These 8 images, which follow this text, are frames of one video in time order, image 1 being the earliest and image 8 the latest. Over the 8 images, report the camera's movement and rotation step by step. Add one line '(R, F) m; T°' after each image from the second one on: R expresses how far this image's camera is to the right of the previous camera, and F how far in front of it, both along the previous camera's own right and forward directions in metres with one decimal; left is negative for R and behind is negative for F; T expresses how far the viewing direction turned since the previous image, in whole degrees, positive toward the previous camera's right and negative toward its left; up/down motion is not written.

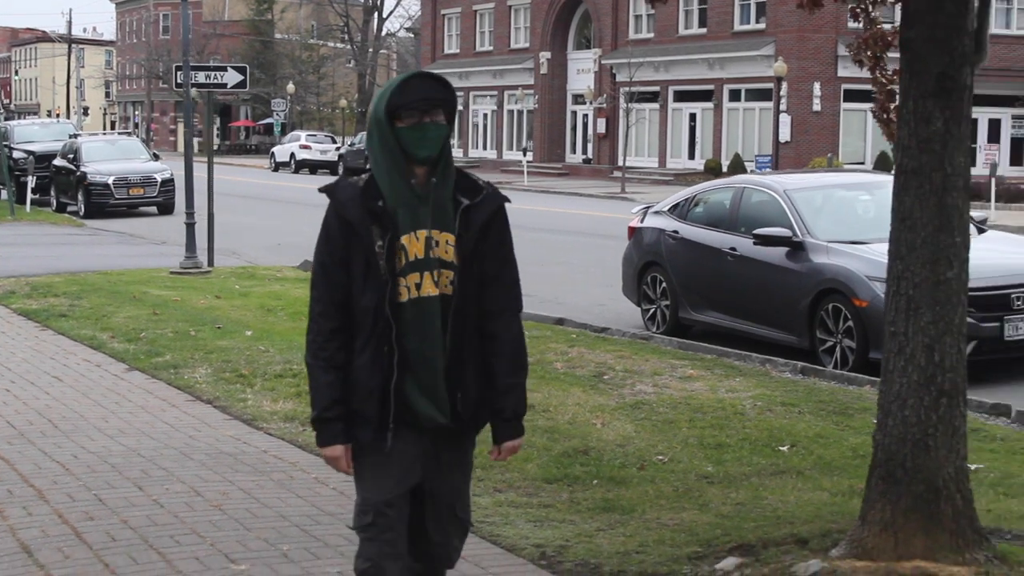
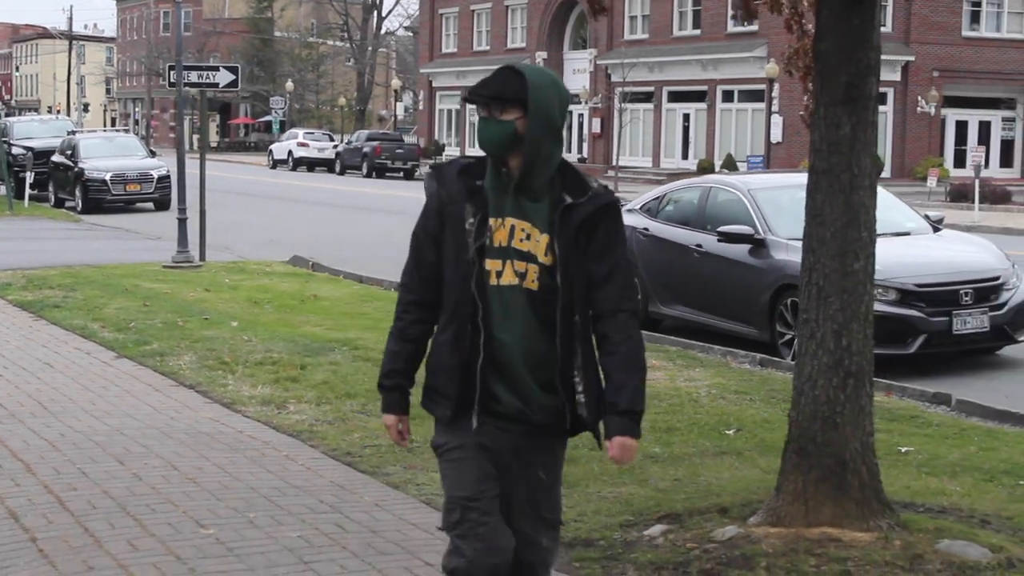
(+0.2, -0.5) m; 0°
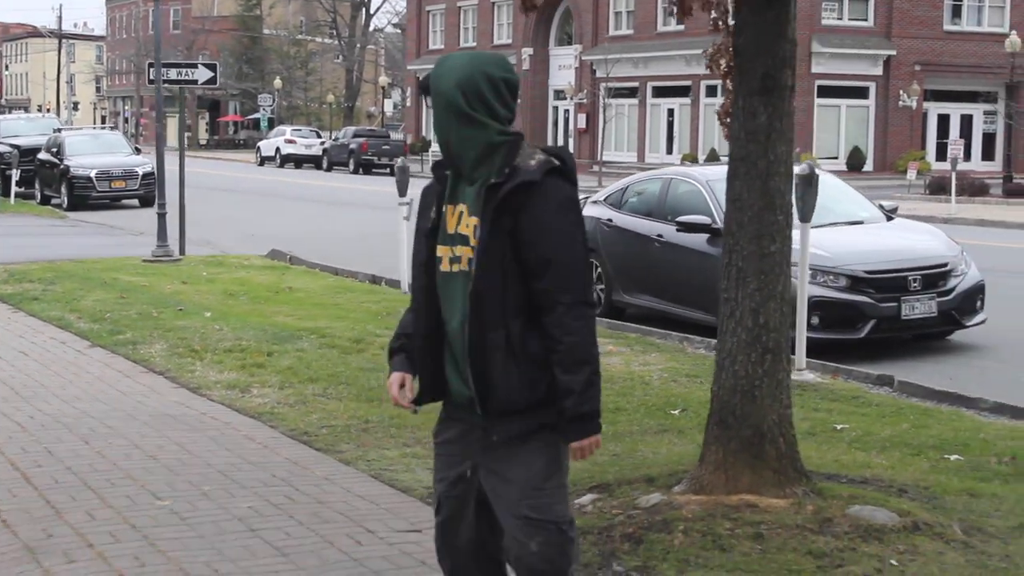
(+0.2, -0.3) m; 0°
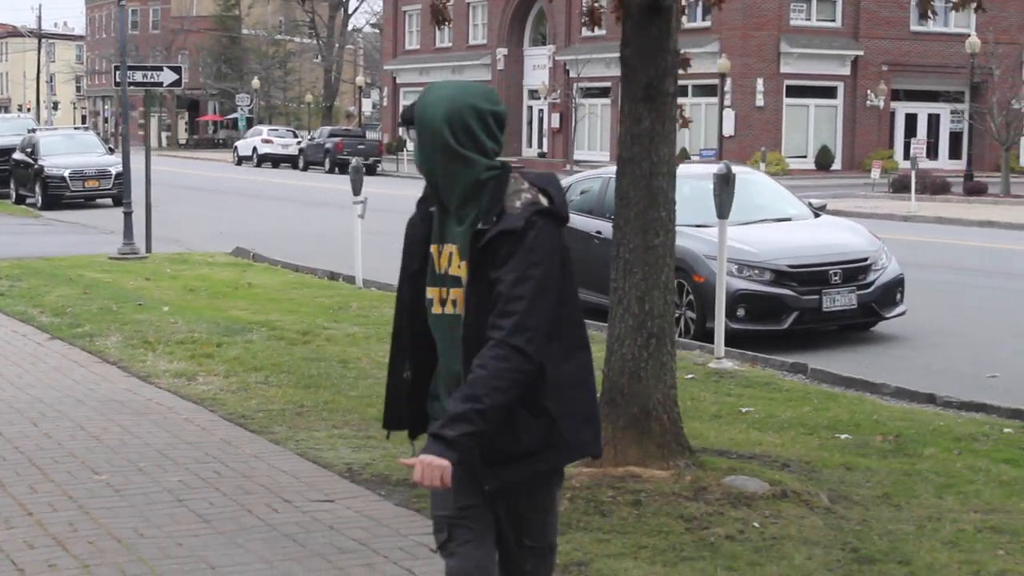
(+0.3, -0.5) m; +1°
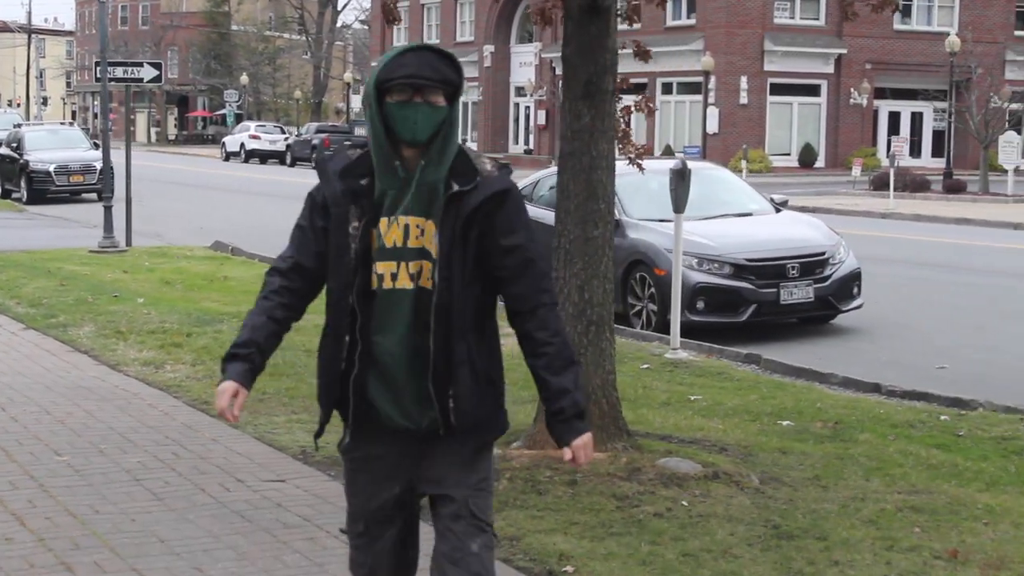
(+0.2, -0.3) m; 0°
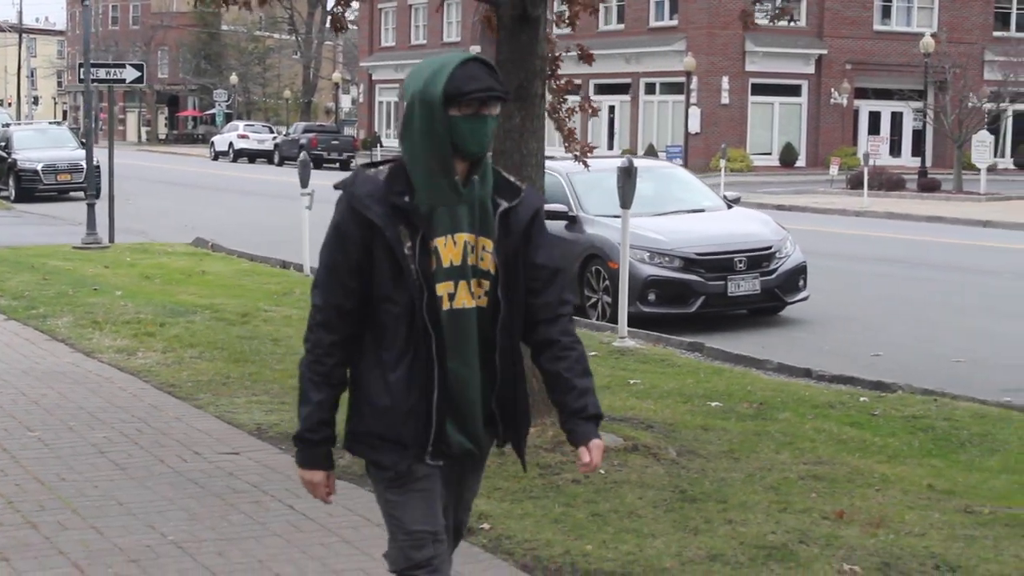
(+0.2, -0.5) m; 0°
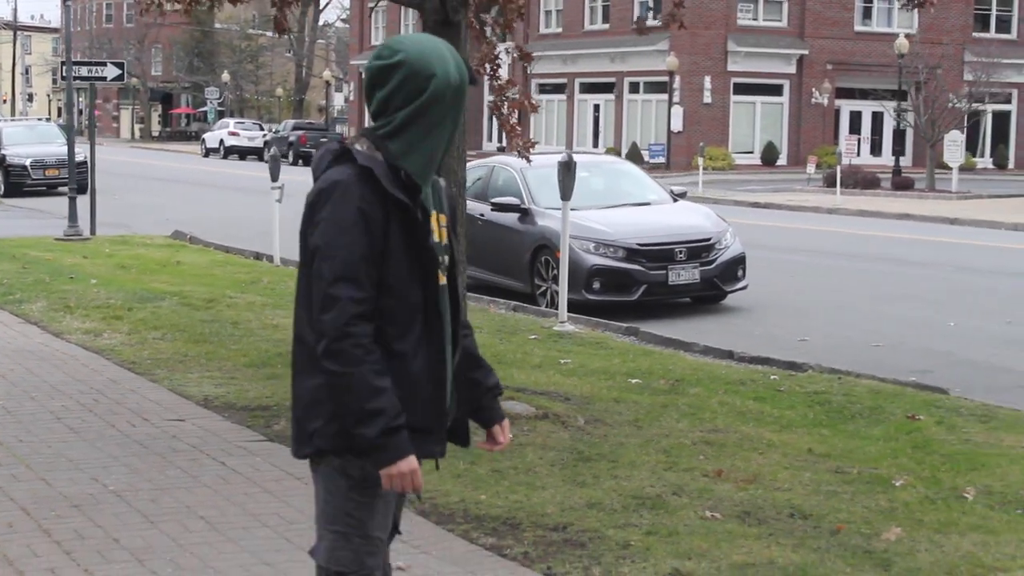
(+0.3, -0.7) m; 0°
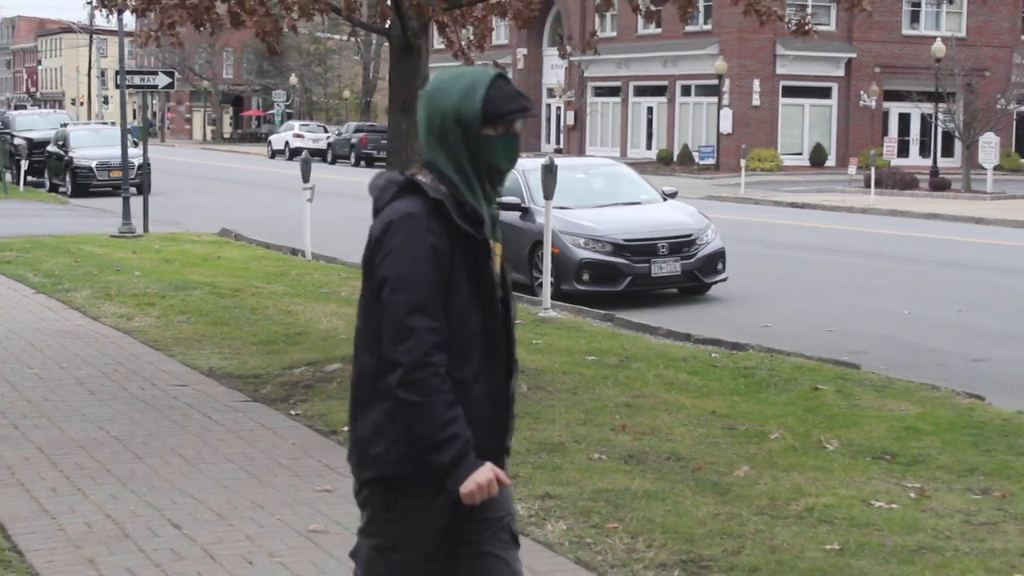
(+0.6, -1.3) m; -2°
